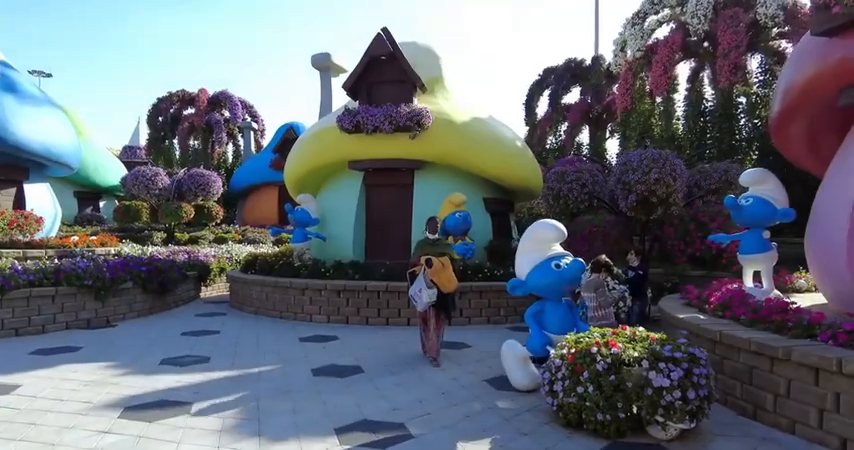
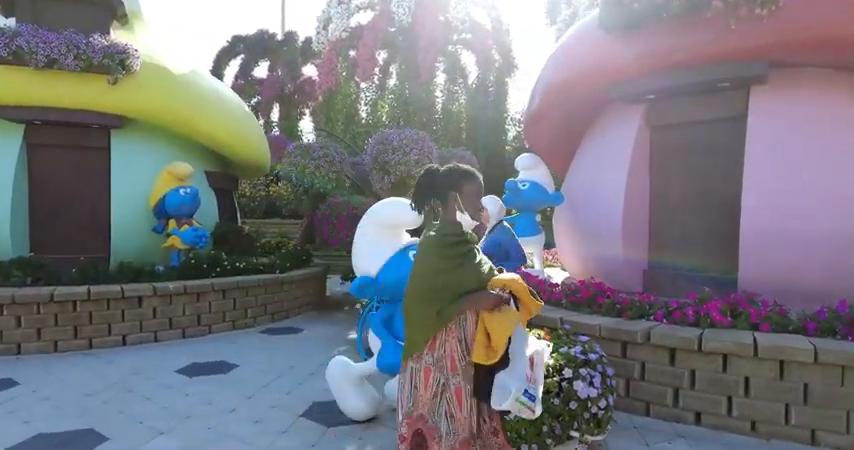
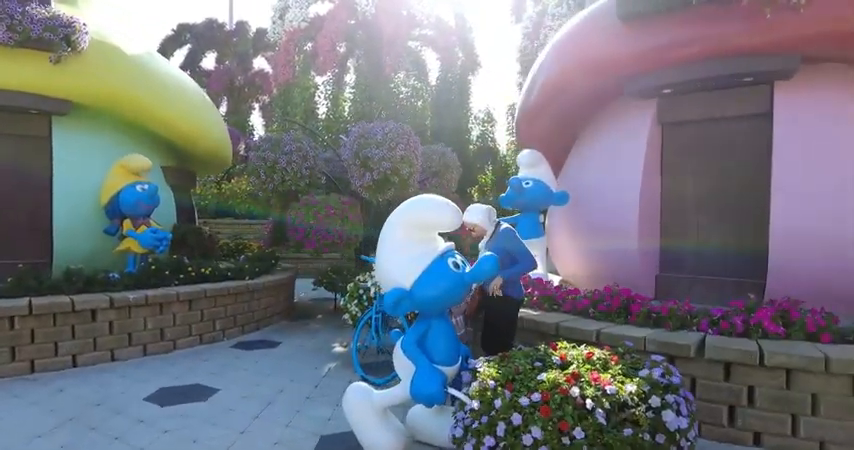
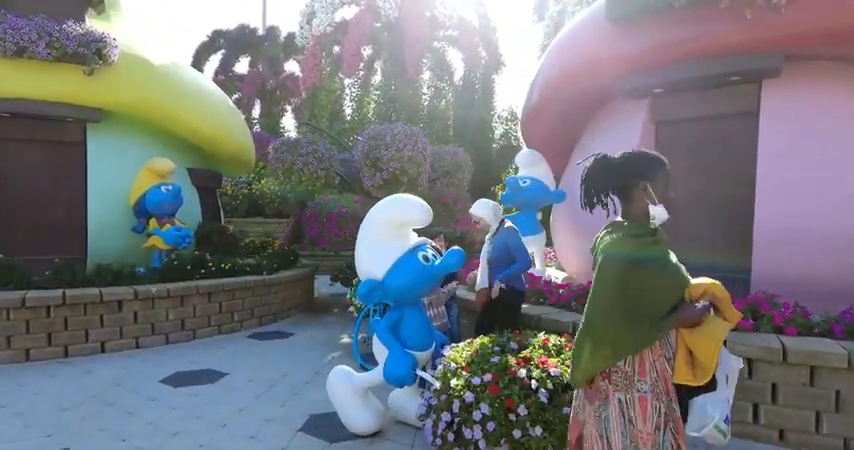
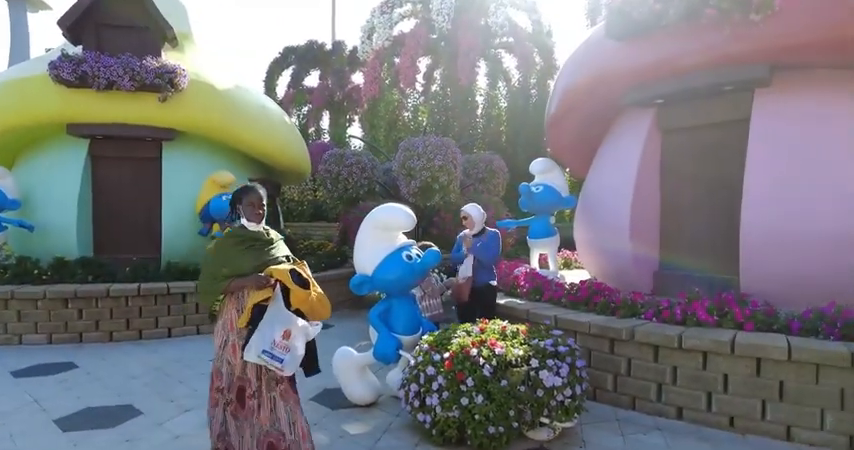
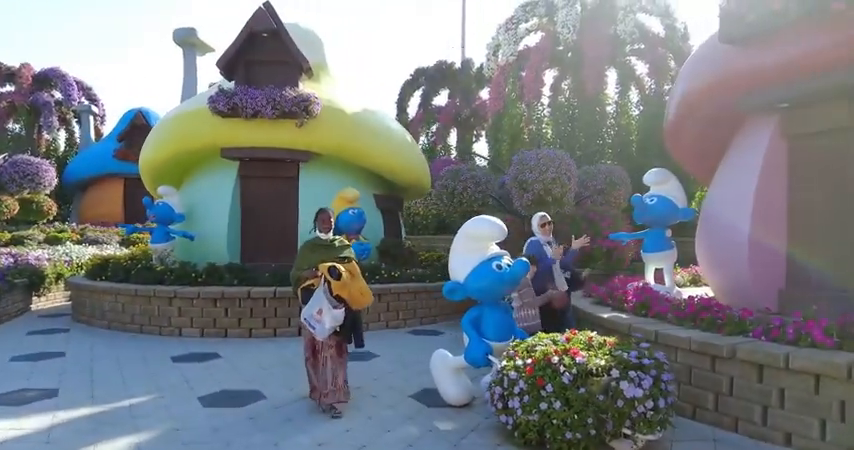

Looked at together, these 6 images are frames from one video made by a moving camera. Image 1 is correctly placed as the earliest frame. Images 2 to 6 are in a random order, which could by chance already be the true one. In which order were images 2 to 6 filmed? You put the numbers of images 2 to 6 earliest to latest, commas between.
6, 5, 2, 4, 3
